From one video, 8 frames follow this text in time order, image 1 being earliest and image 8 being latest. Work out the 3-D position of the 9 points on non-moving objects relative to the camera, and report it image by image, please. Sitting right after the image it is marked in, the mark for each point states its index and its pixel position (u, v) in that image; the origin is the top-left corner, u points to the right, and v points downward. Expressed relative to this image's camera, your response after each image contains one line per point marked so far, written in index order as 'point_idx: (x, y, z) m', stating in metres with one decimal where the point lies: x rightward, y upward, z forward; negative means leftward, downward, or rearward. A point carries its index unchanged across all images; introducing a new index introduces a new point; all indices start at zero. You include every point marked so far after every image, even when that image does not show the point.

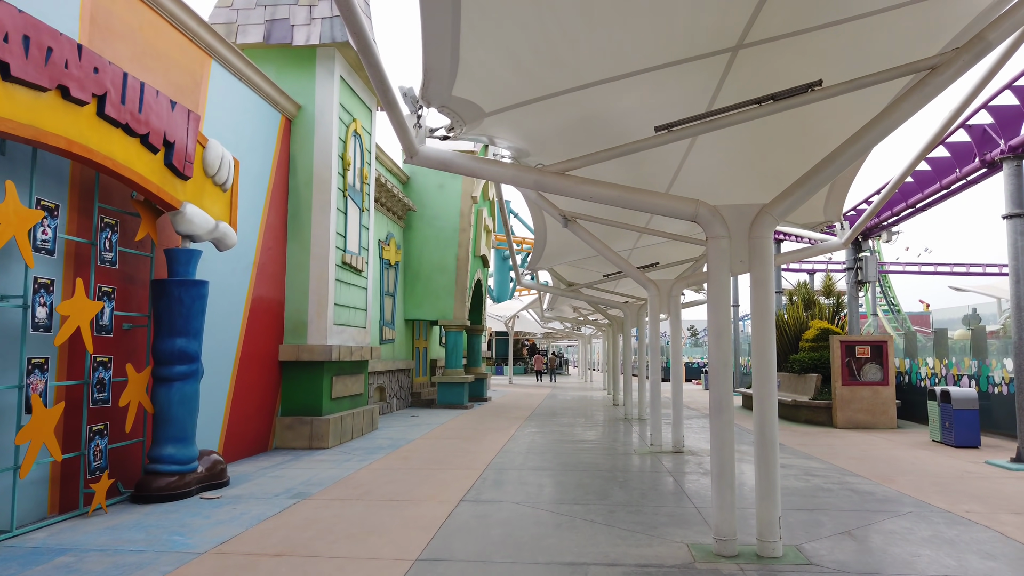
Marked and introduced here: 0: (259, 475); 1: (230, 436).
0: (-2.7, -2.0, +8.2) m
1: (-3.3, -1.7, +9.2) m
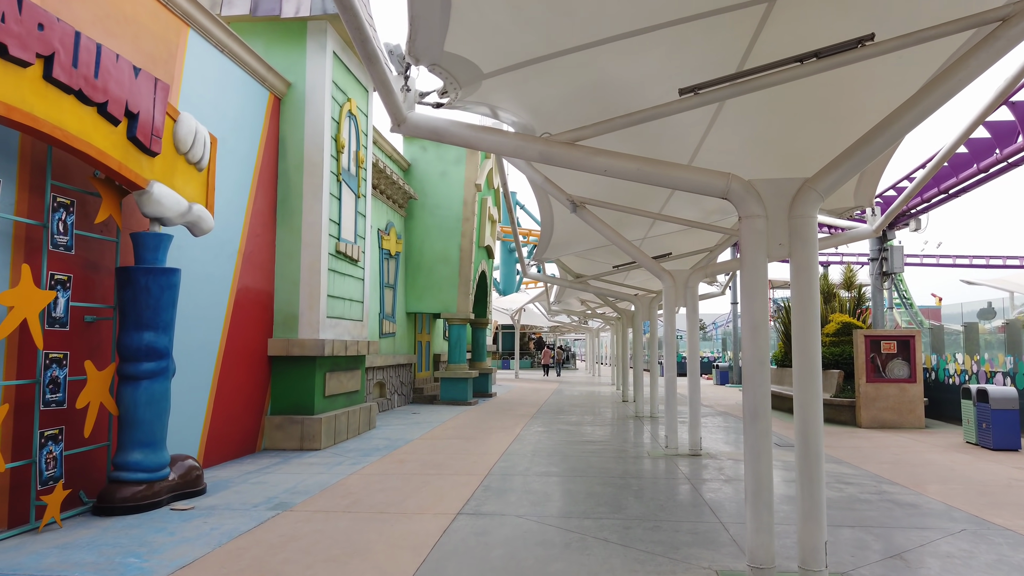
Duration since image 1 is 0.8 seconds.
0: (-2.6, -1.9, +7.6) m
1: (-3.3, -1.6, +8.6) m
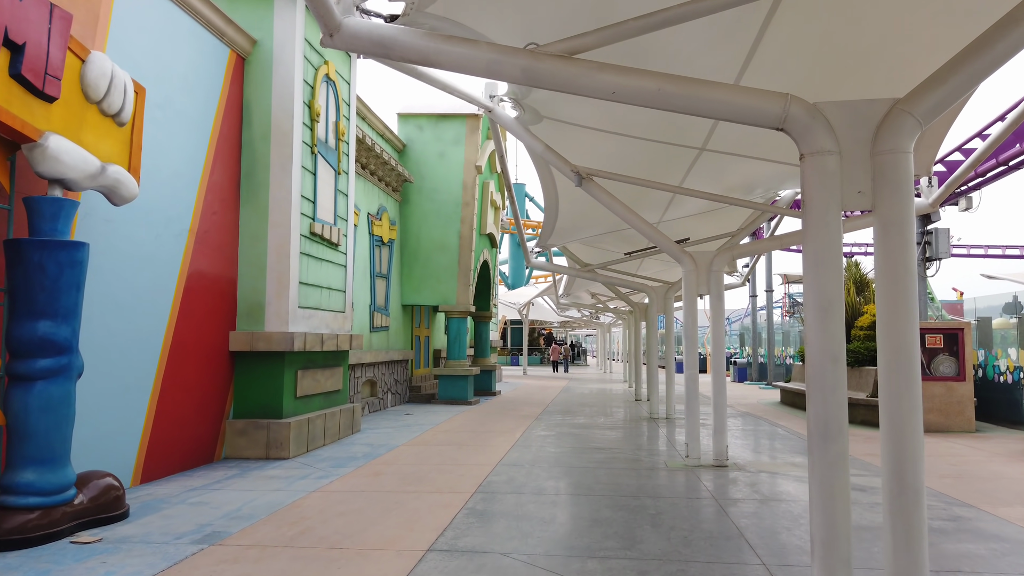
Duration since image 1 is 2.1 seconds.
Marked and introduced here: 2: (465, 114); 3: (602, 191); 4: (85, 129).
0: (-2.7, -1.7, +6.3) m
1: (-3.3, -1.5, +7.3) m
2: (-1.0, +3.6, +16.2) m
3: (+1.0, +1.1, +8.5) m
4: (-3.0, +1.1, +5.5) m
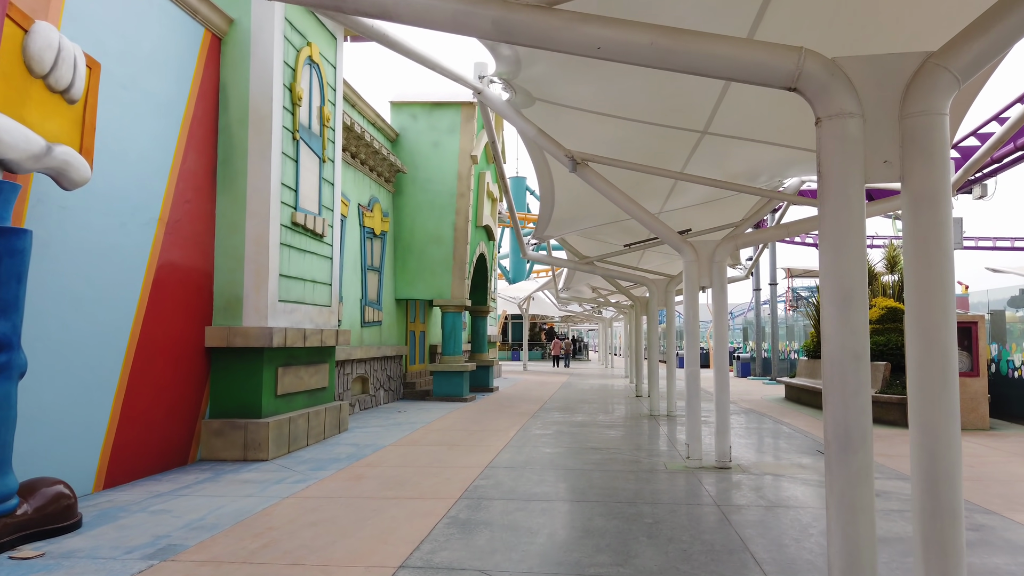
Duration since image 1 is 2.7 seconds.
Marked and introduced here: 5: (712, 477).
0: (-2.8, -1.7, +5.9) m
1: (-3.4, -1.4, +6.9) m
2: (-1.1, +3.8, +15.7) m
3: (+0.9, +1.1, +8.1) m
4: (-3.1, +1.2, +5.0) m
5: (+1.9, -1.8, +7.4) m
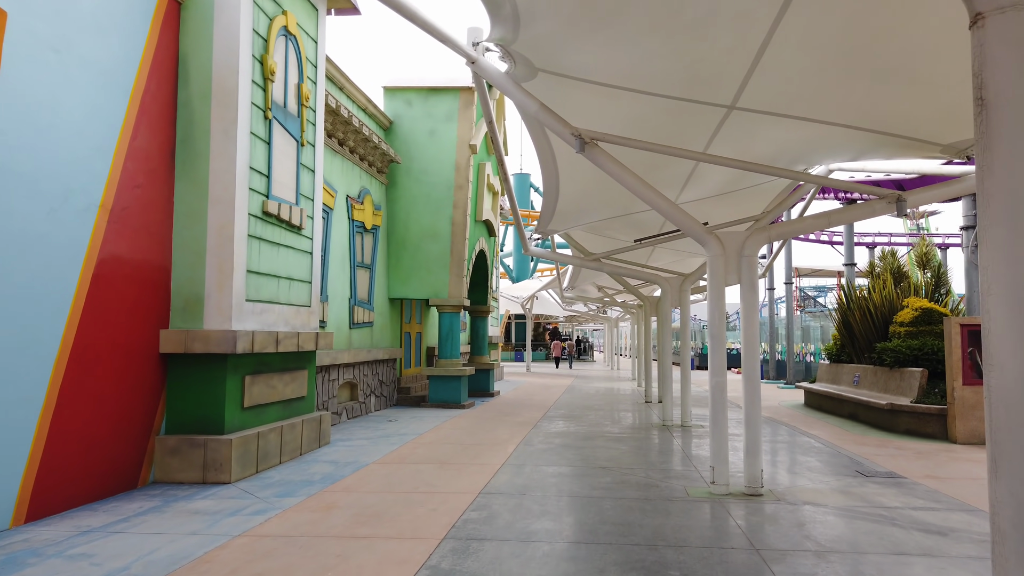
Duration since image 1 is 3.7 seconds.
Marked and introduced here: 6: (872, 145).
0: (-2.8, -1.6, +4.8) m
1: (-3.4, -1.4, +5.9) m
2: (-1.0, +3.8, +14.7) m
3: (+0.9, +1.2, +7.0) m
4: (-3.1, +1.2, +4.0) m
5: (+1.9, -1.8, +6.4) m
6: (+3.6, +1.4, +7.9) m
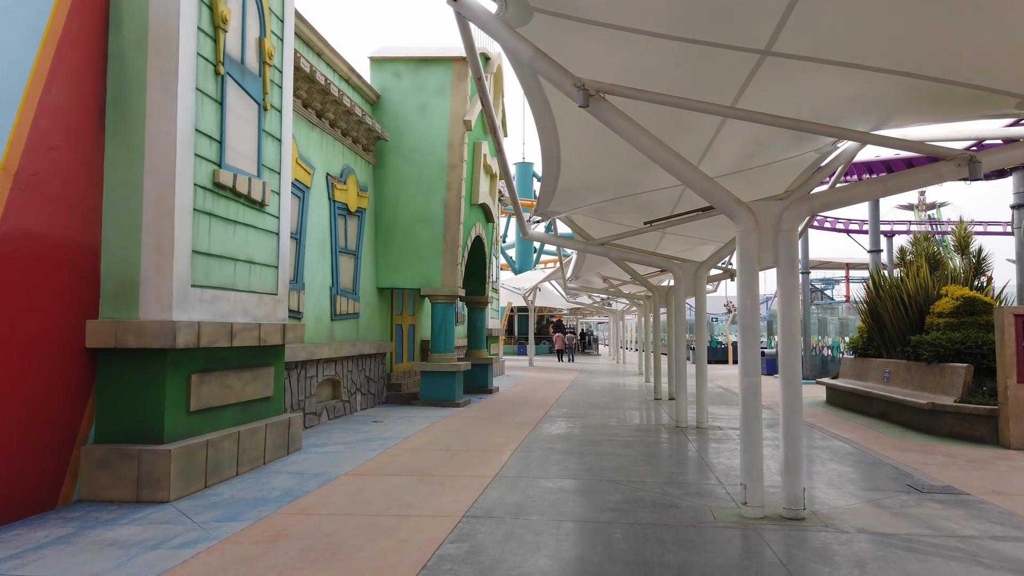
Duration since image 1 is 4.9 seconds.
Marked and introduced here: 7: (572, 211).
0: (-2.9, -1.5, +3.7) m
1: (-3.5, -1.3, +4.7) m
2: (-1.1, +4.0, +13.5) m
3: (+0.8, +1.3, +5.9) m
4: (-3.2, +1.3, +2.9) m
5: (+1.8, -1.6, +5.2) m
6: (+3.6, +1.6, +6.7) m
7: (+1.0, +1.2, +12.4) m
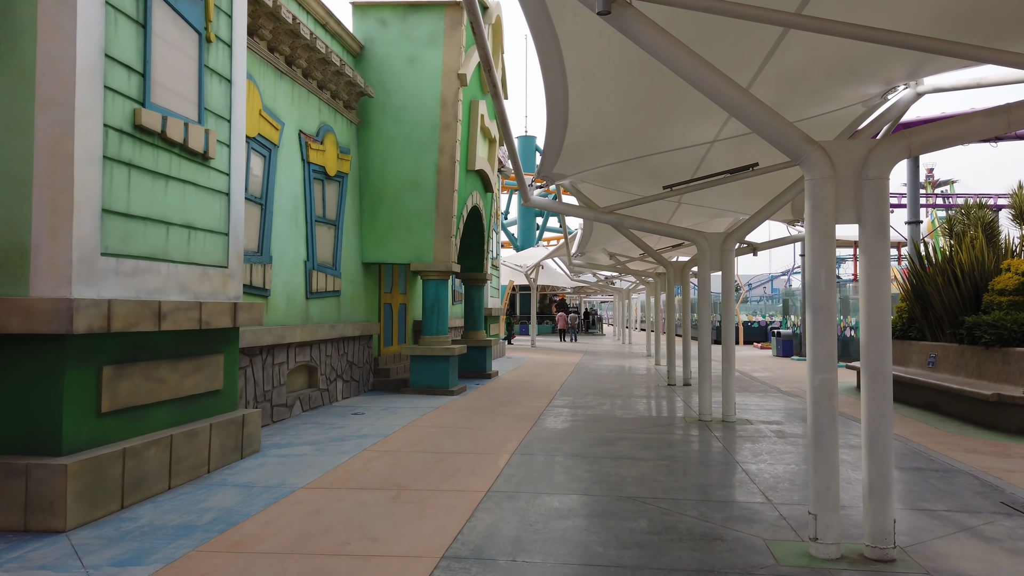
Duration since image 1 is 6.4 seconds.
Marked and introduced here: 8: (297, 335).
0: (-2.9, -1.4, +2.4) m
1: (-3.6, -1.1, +3.4) m
2: (-1.1, +4.4, +12.0) m
3: (+0.8, +1.5, +4.4) m
4: (-3.3, +1.4, +1.5) m
5: (+1.8, -1.5, +3.9) m
6: (+3.5, +1.8, +5.3) m
7: (+1.0, +1.6, +11.0) m
8: (-2.6, -0.6, +9.4) m
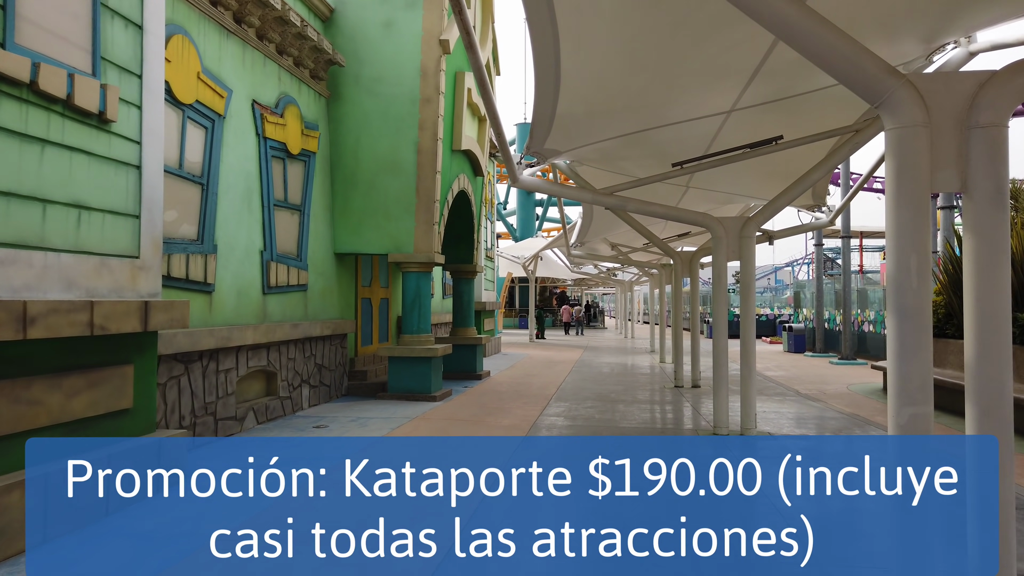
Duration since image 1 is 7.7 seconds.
0: (-3.1, -1.4, +1.1) m
1: (-3.7, -1.1, +2.1) m
2: (-1.2, +4.5, +10.7) m
3: (+0.6, +1.5, +3.1) m
4: (-3.4, +1.4, +0.2) m
5: (+1.6, -1.5, +2.6) m
6: (+3.4, +1.8, +3.9) m
7: (+0.8, +1.7, +9.7) m
8: (-2.7, -0.5, +8.1) m
